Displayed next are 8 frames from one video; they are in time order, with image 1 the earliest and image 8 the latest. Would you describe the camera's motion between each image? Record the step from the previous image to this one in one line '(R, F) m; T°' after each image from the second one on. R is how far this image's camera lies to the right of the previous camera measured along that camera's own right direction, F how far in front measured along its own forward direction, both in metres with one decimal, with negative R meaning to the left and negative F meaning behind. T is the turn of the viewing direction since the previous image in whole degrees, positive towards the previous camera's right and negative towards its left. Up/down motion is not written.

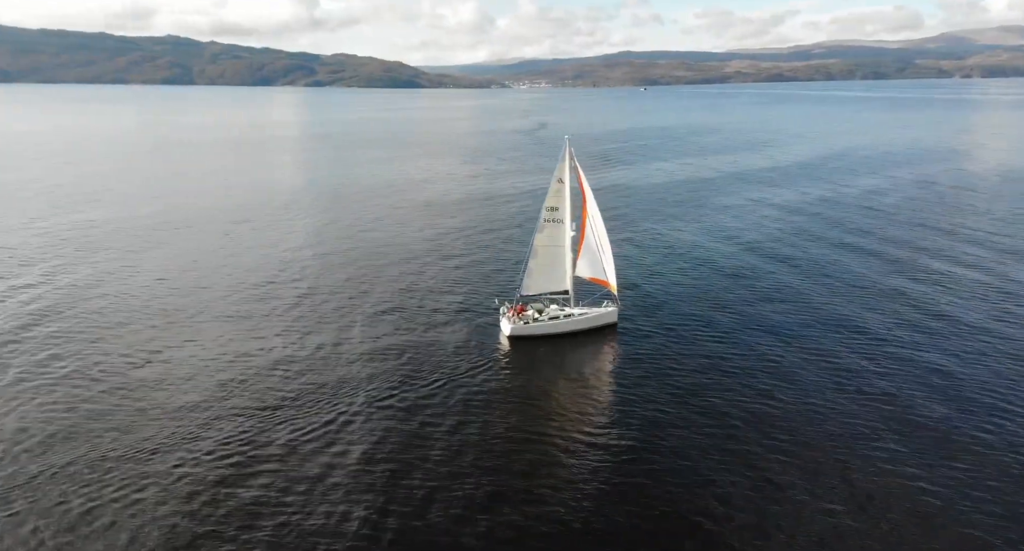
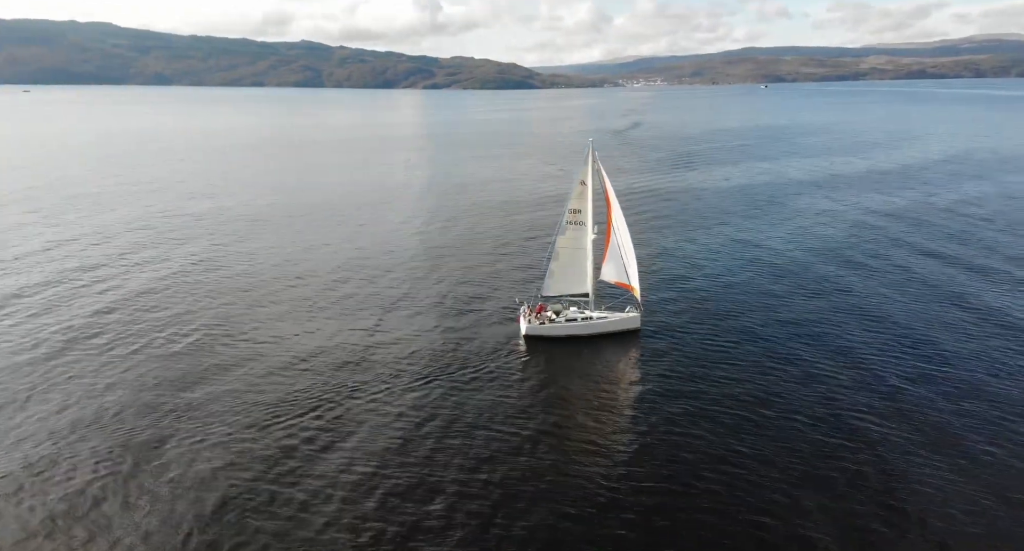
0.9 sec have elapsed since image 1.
(+4.0, -0.2) m; -7°
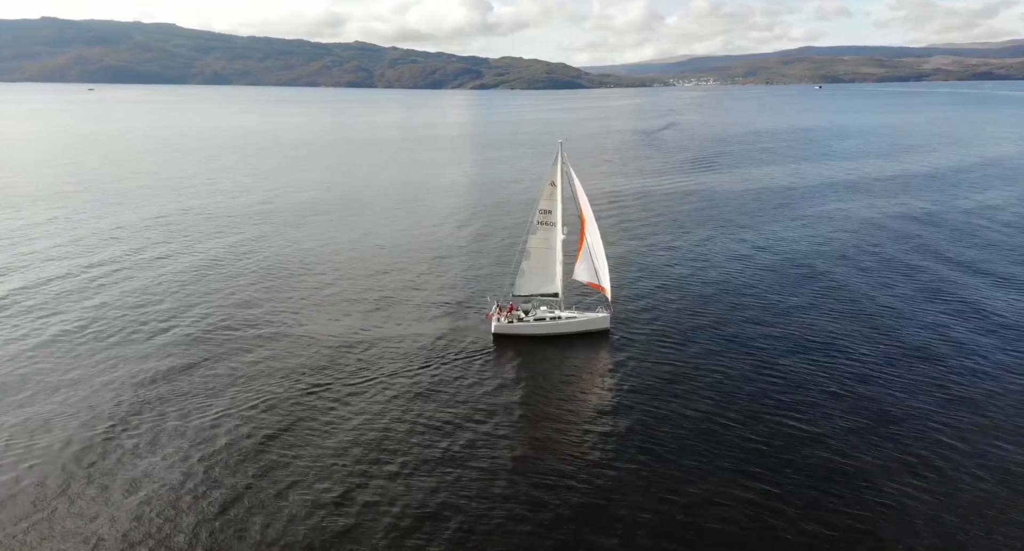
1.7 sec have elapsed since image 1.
(+3.4, -0.5) m; -2°
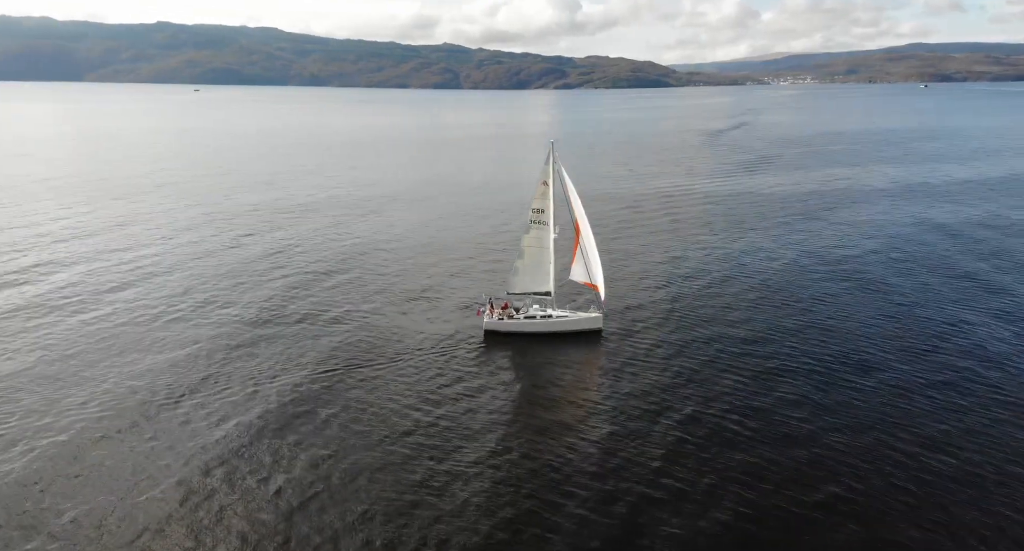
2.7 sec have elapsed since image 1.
(+4.0, -0.4) m; -5°
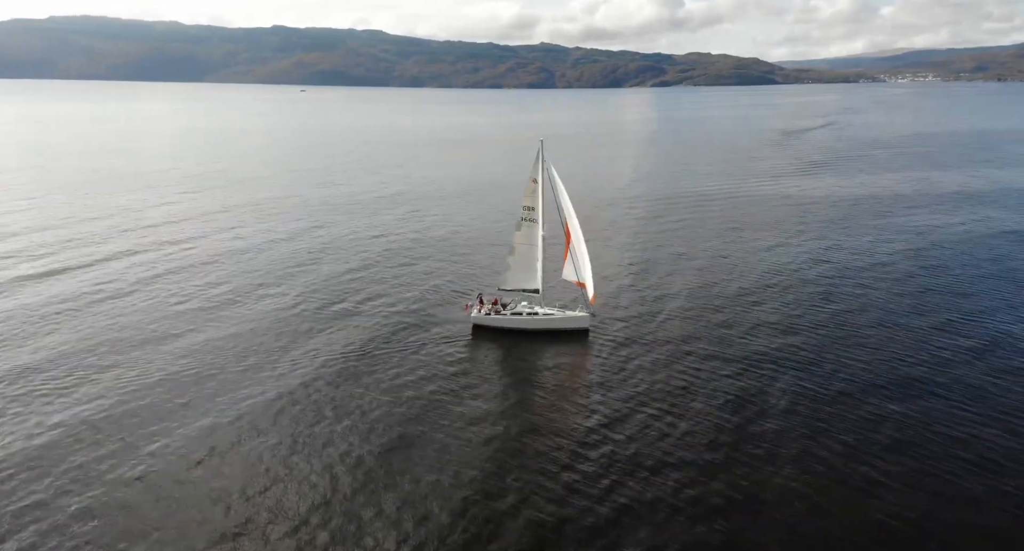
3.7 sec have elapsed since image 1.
(+4.7, -0.4) m; -5°
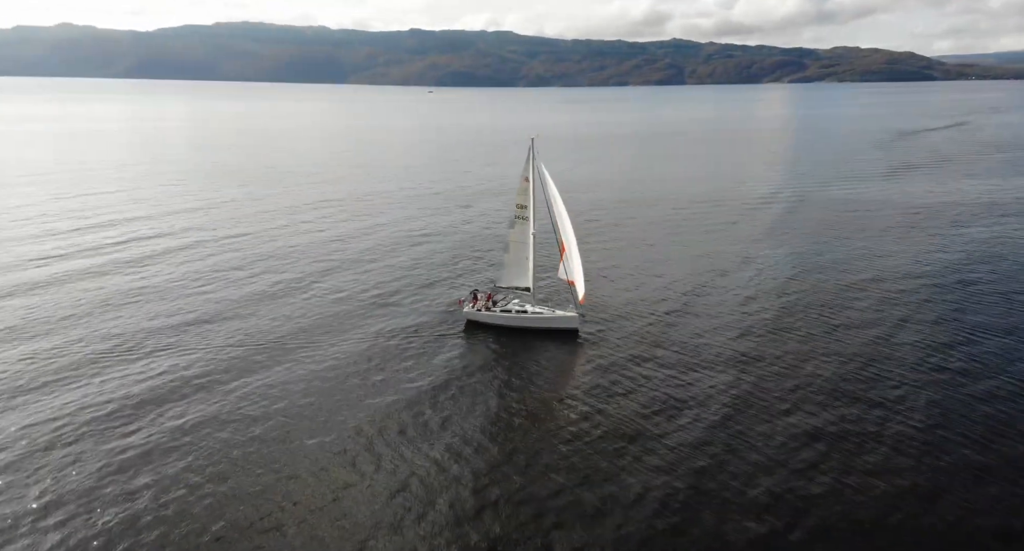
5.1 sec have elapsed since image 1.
(+5.9, +0.3) m; -7°
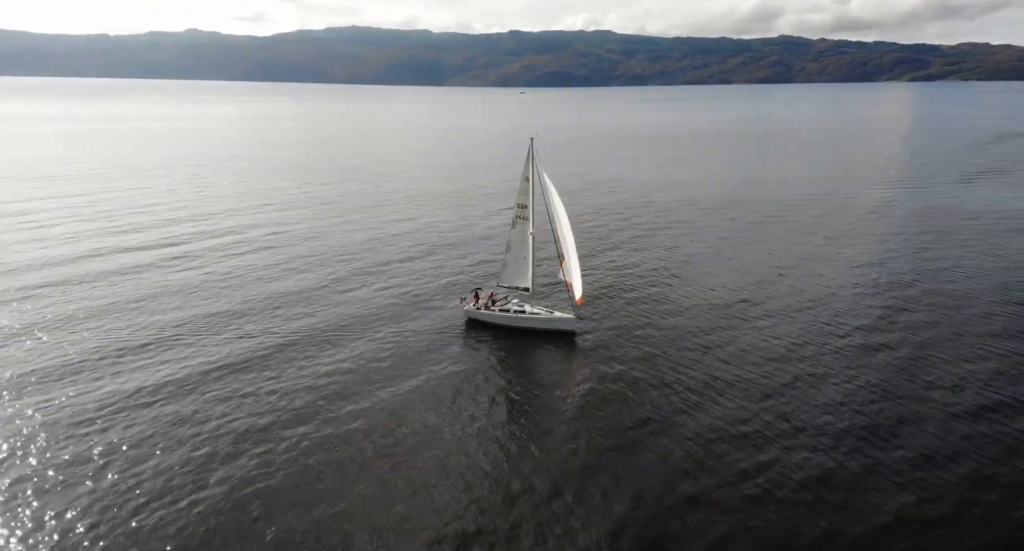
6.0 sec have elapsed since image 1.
(+4.4, +0.4) m; -6°
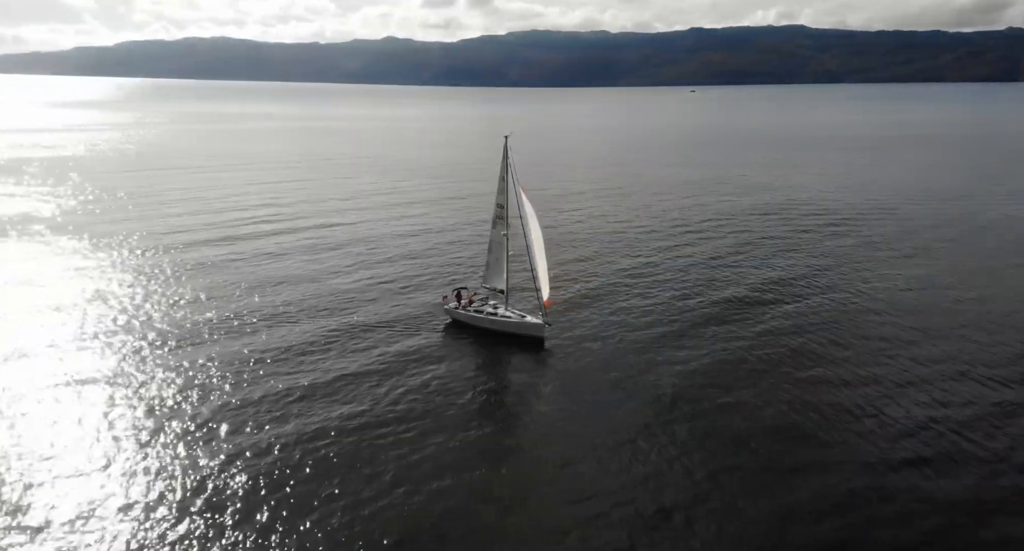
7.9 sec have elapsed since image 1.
(+8.7, +0.8) m; -9°
